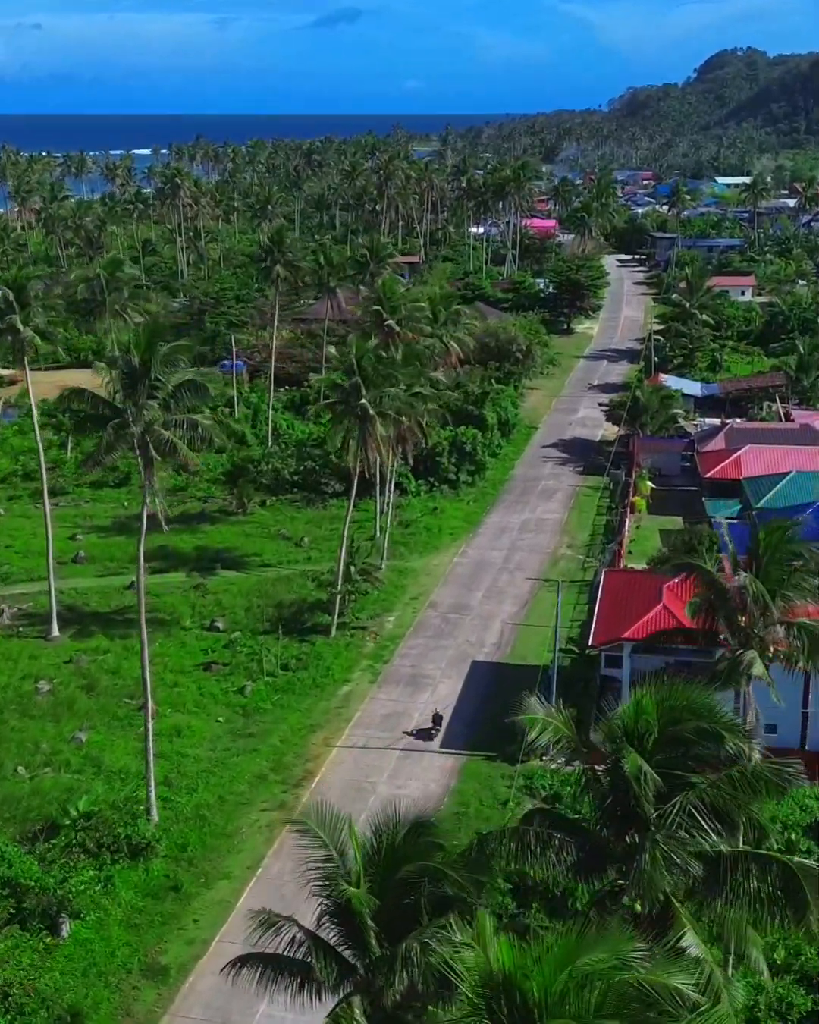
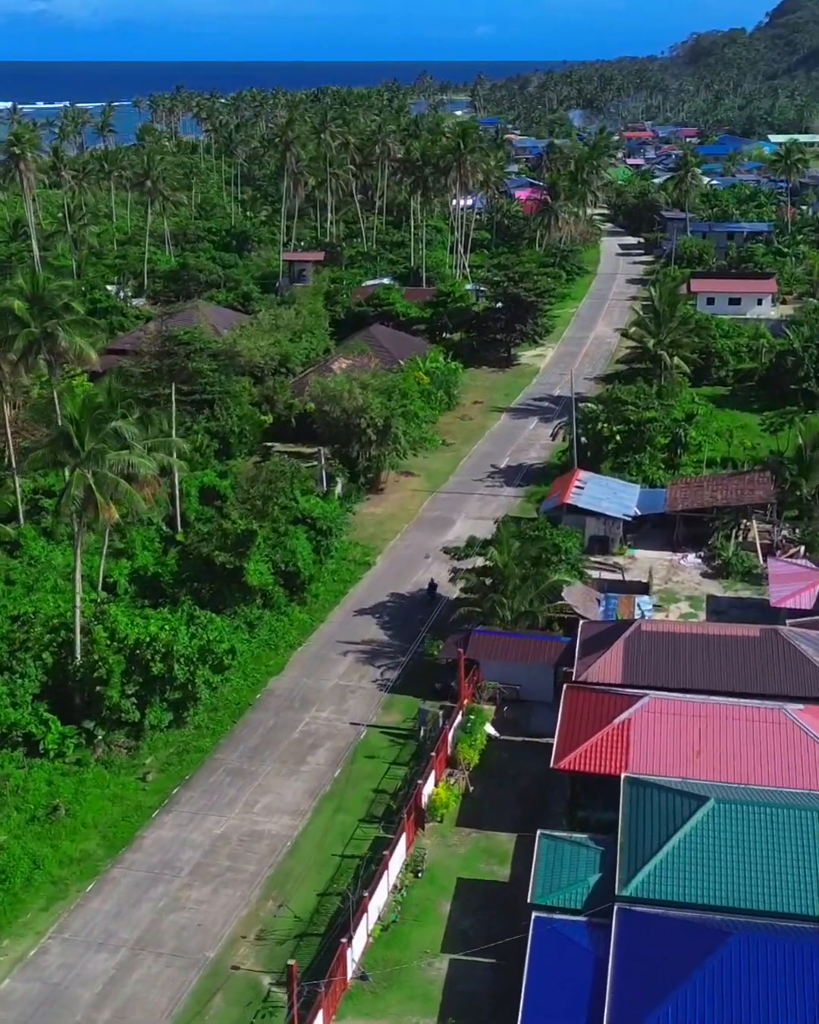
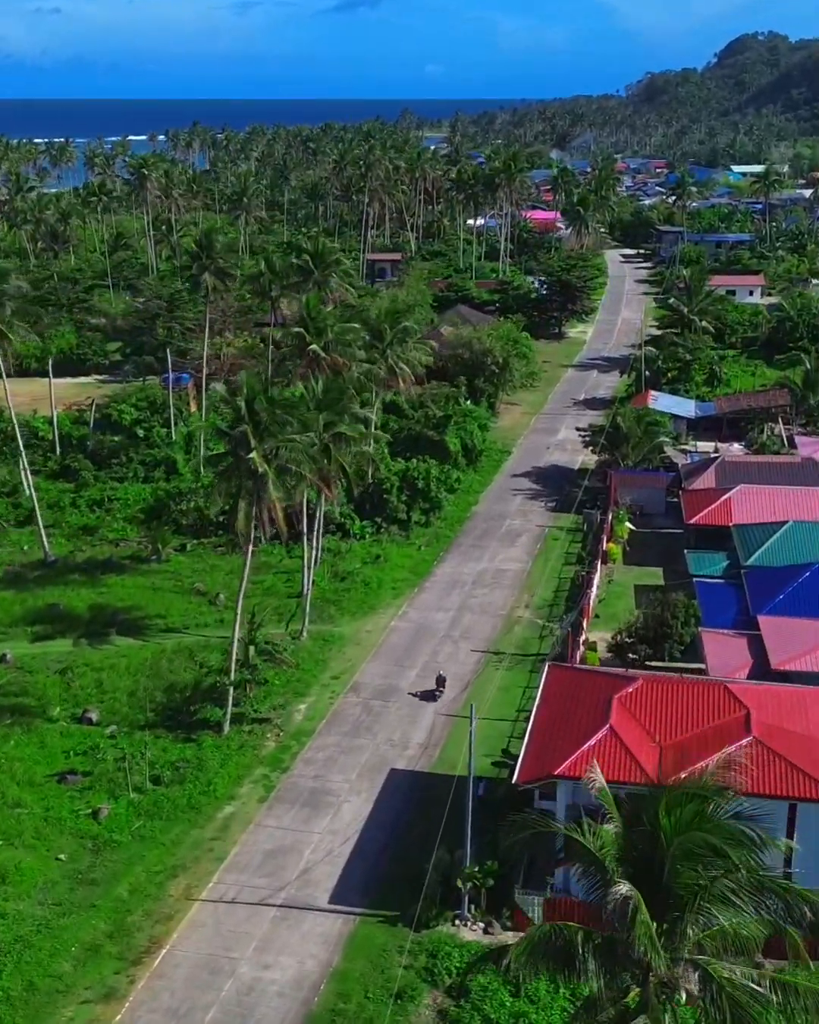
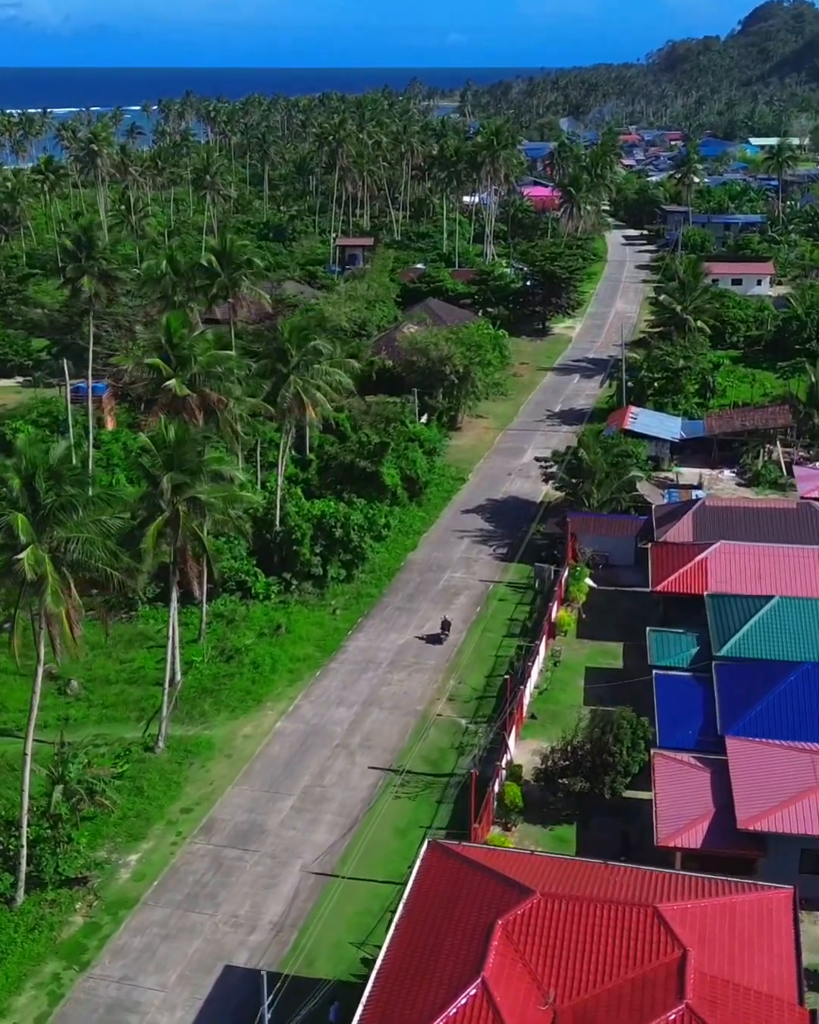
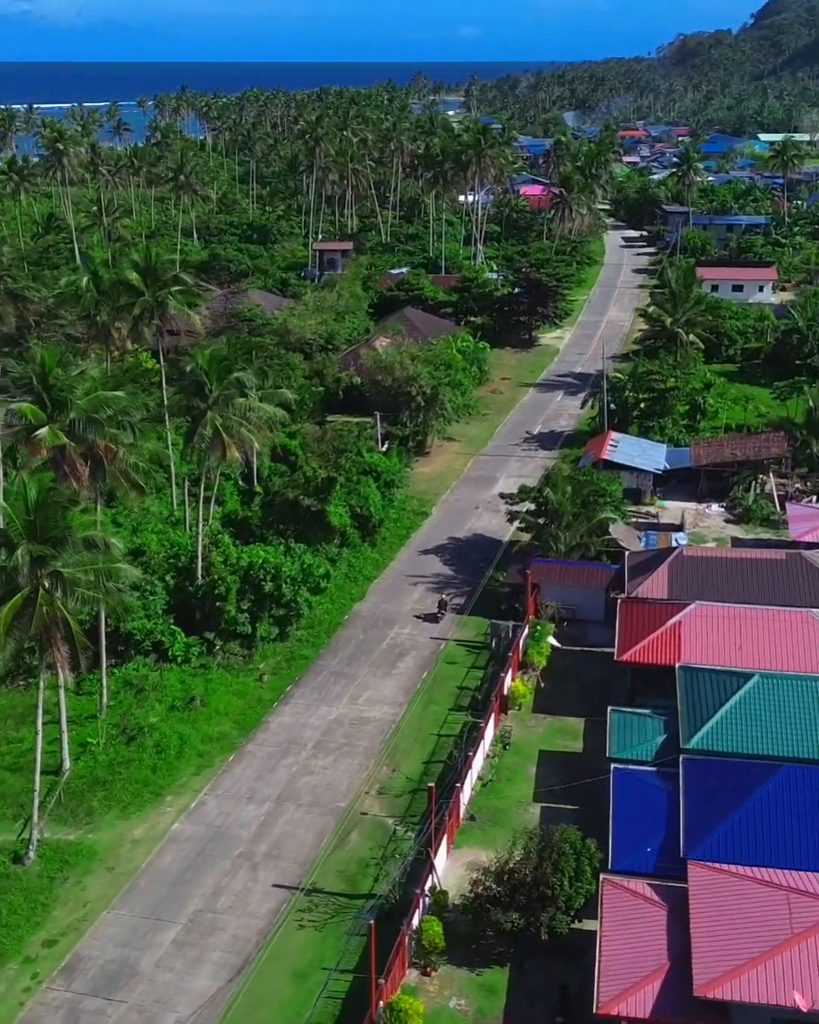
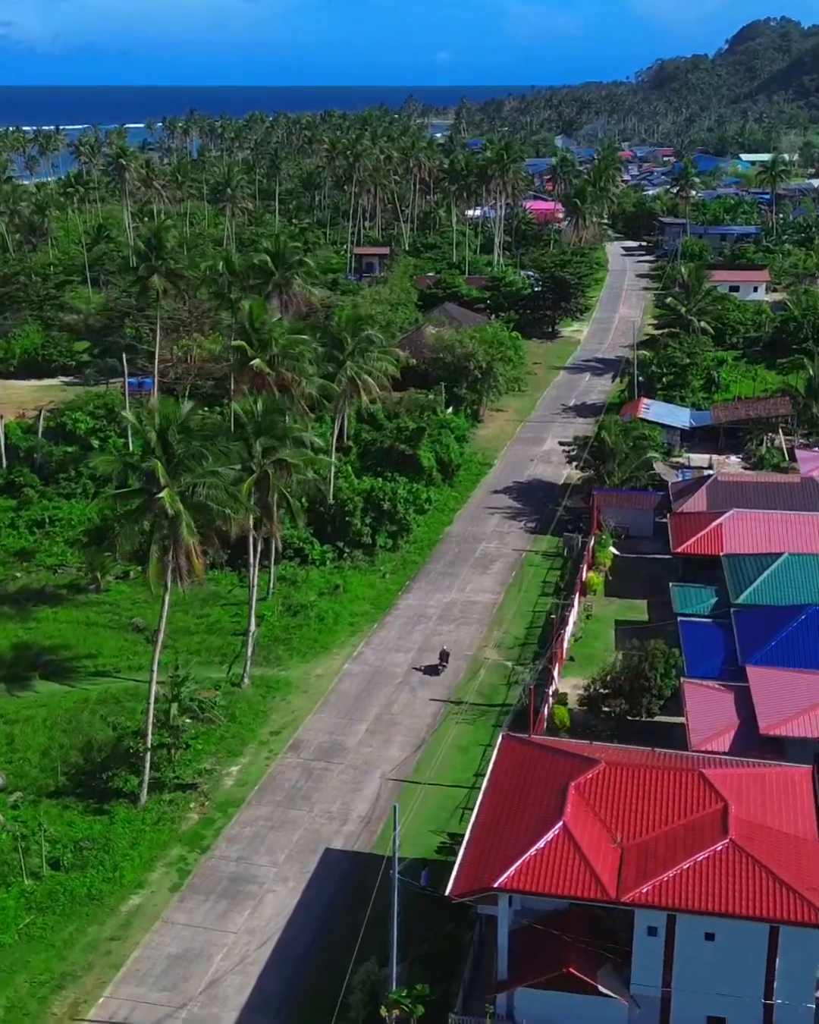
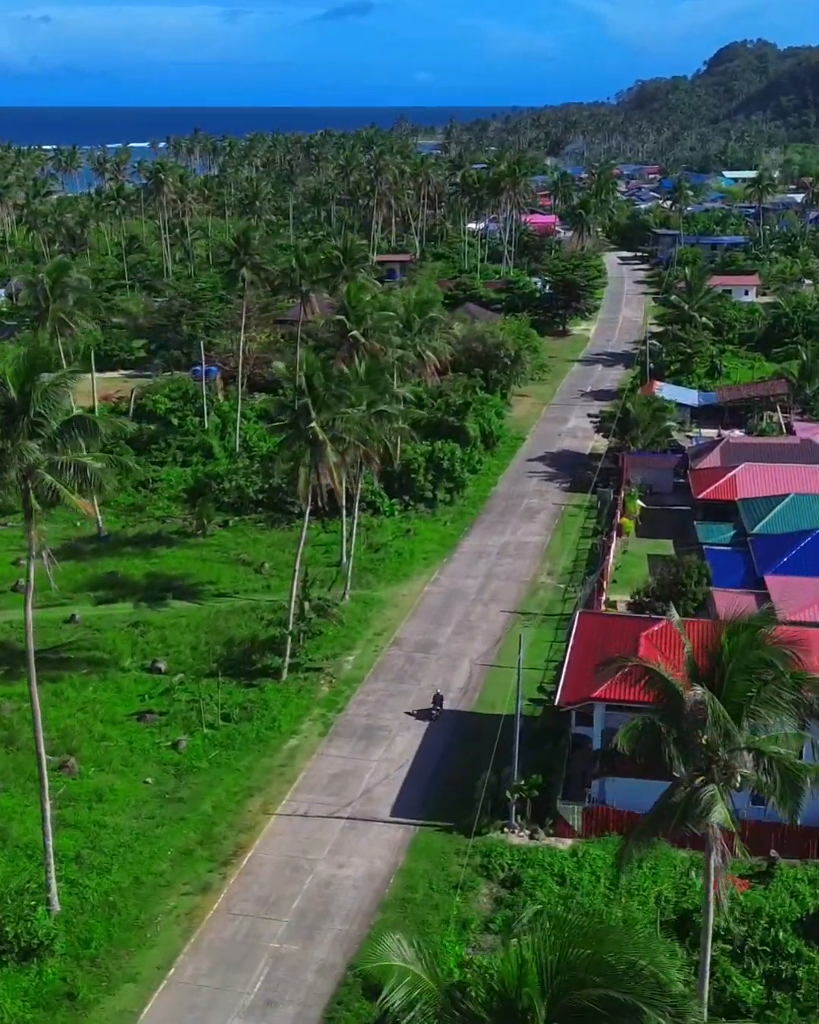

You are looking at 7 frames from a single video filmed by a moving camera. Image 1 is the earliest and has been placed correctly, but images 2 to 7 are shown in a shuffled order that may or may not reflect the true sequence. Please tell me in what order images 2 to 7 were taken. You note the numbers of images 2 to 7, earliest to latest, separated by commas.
7, 3, 6, 4, 5, 2
